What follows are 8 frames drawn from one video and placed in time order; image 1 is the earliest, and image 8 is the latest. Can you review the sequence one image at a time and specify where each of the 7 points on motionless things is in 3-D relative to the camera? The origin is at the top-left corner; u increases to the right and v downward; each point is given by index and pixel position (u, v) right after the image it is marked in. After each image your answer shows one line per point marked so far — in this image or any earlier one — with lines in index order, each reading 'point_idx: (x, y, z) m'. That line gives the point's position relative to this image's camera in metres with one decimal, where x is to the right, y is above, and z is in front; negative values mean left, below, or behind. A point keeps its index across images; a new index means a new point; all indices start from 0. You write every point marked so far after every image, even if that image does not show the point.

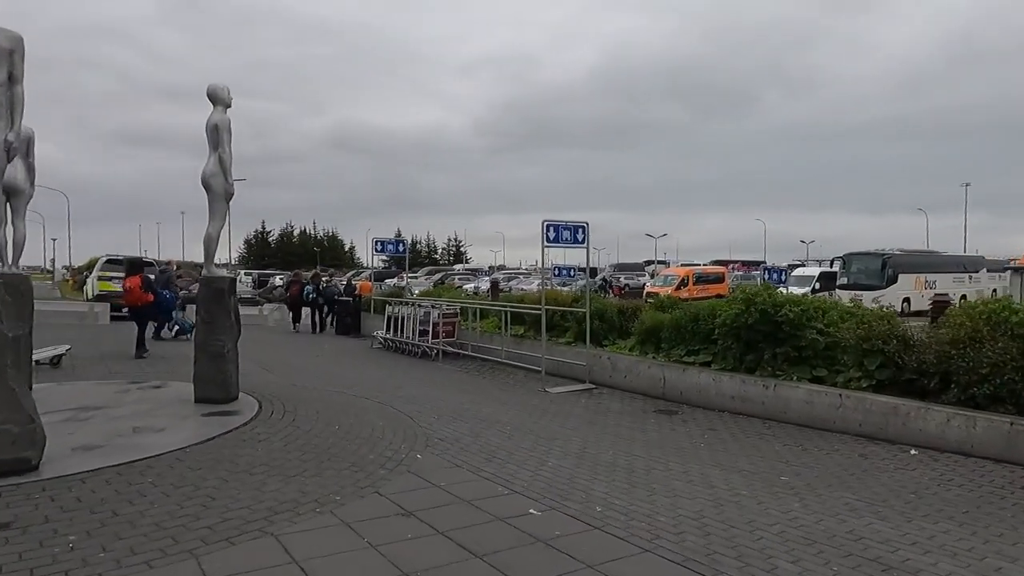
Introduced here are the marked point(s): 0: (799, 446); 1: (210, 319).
0: (+3.4, -1.9, +7.9) m
1: (-3.7, -0.4, +8.2) m
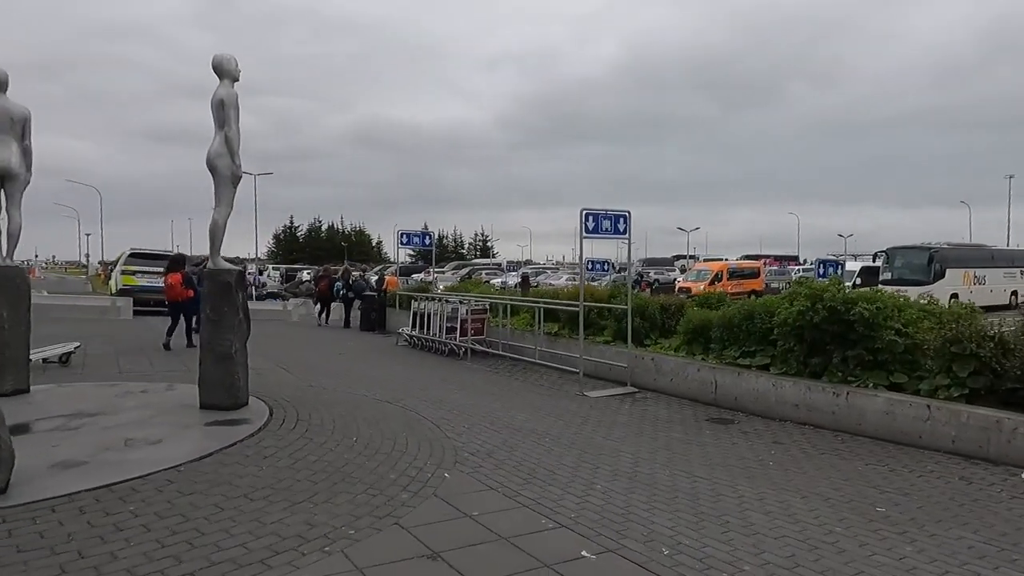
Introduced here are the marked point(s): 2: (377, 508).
0: (+3.8, -1.8, +6.8) m
1: (-3.3, -0.3, +7.4) m
2: (-1.0, -1.7, +5.1) m
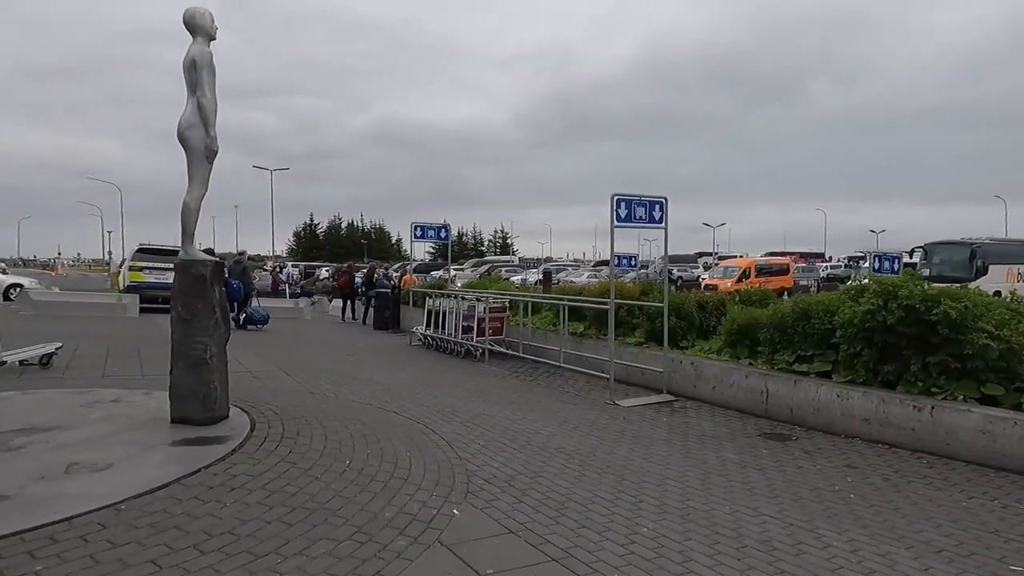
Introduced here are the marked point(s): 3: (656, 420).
0: (+4.0, -1.8, +5.5) m
1: (-3.1, -0.3, +6.3) m
2: (-0.9, -1.6, +3.9) m
3: (+1.9, -1.7, +8.7) m
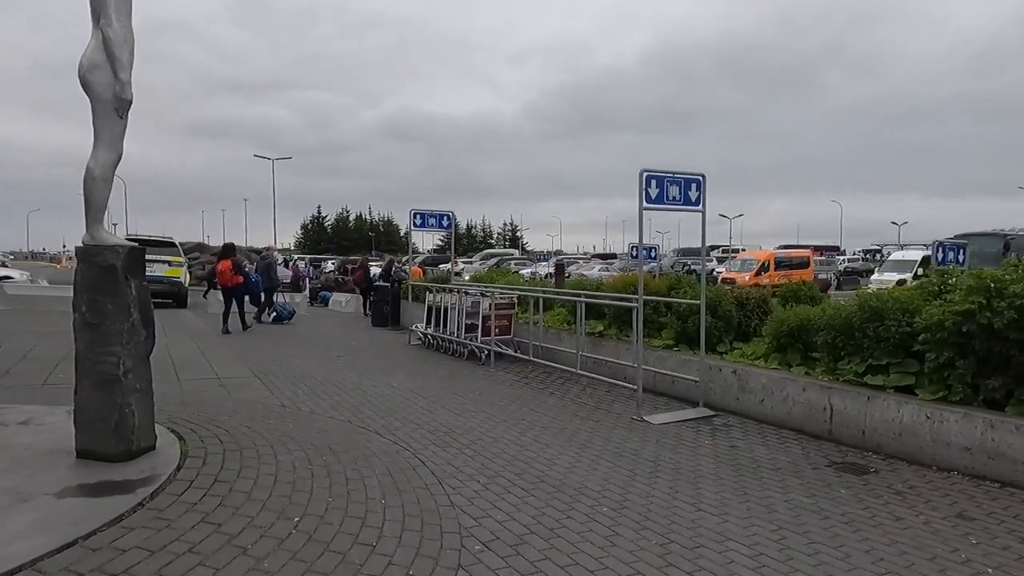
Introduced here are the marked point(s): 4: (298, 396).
0: (+4.1, -1.7, +4.0) m
1: (-3.0, -0.2, +4.8) m
2: (-0.9, -1.6, +2.4) m
3: (+2.0, -1.7, +7.1) m
4: (-2.8, -1.4, +8.7) m
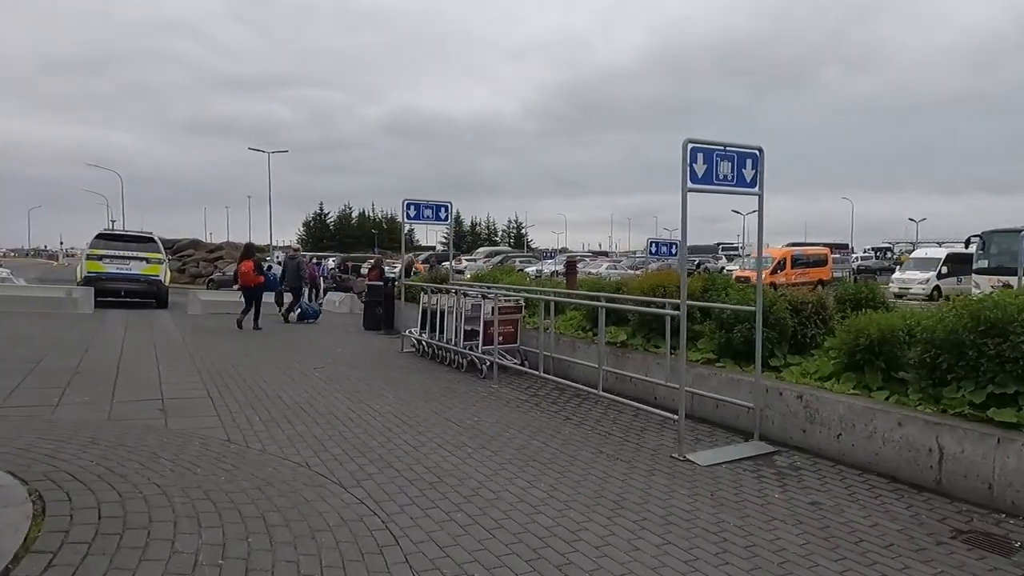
0: (+4.1, -1.8, +2.2) m
1: (-3.0, -0.3, +3.1) m
2: (-0.8, -1.7, +0.7) m
3: (+2.0, -1.7, +5.4) m
4: (-2.7, -1.4, +7.0) m
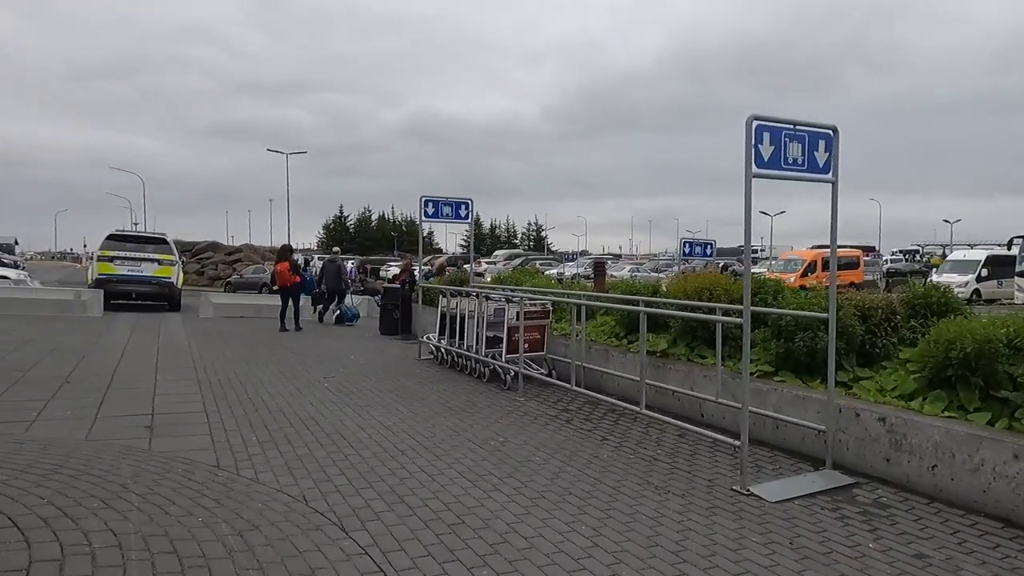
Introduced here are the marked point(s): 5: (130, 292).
0: (+4.3, -1.8, +1.2) m
1: (-2.8, -0.3, +2.2) m
2: (-0.7, -1.7, -0.2) m
3: (+2.3, -1.7, +4.4) m
4: (-2.5, -1.5, +6.1) m
5: (-11.3, -0.1, +19.7) m
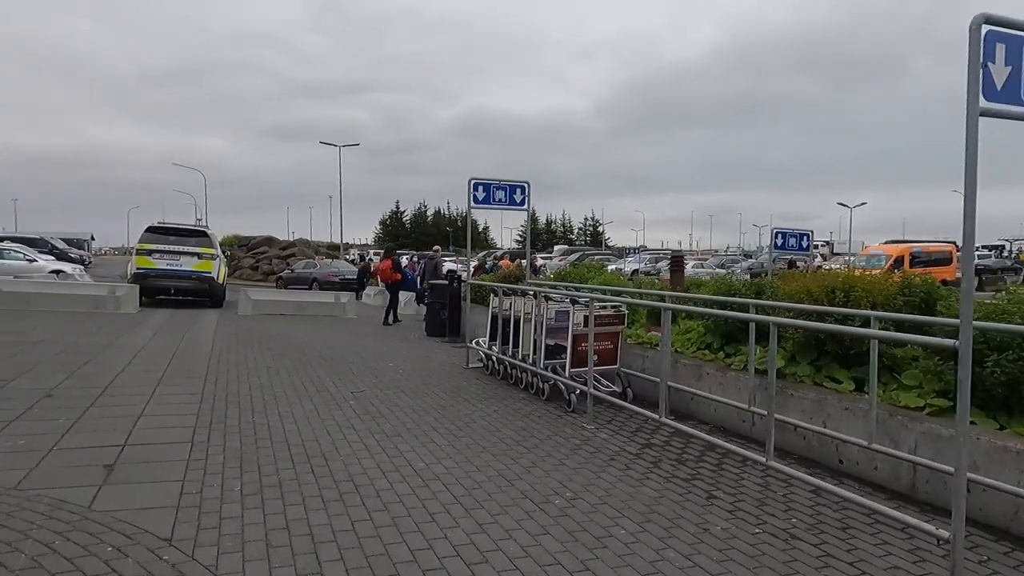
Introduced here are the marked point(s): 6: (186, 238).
0: (+4.3, -1.9, -1.0) m
1: (-2.6, -0.3, +0.6) m
2: (-0.8, -1.7, -1.9) m
3: (+2.6, -1.7, +2.4) m
4: (-2.0, -1.4, +4.5) m
5: (-9.7, 0.0, +18.8) m
6: (-9.4, +1.4, +19.3) m
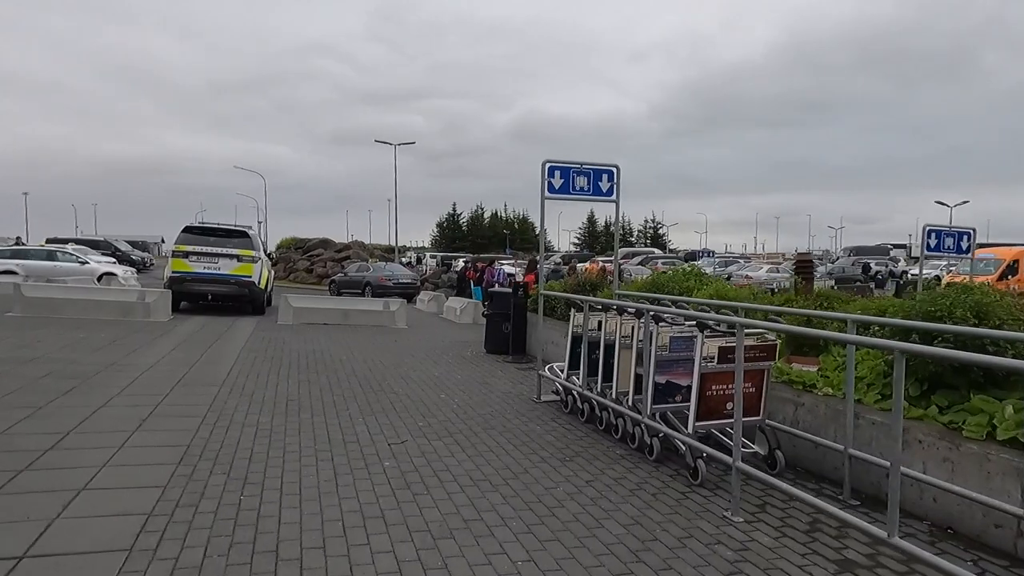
0: (+4.4, -2.0, -3.7) m
1: (-2.4, -0.4, -1.5) m
2: (-0.7, -1.8, -4.2) m
3: (+3.0, -1.9, -0.1) m
4: (-1.4, -1.6, +2.3) m
5: (-7.9, -0.1, +17.2) m
6: (-7.6, +1.3, +17.7) m
